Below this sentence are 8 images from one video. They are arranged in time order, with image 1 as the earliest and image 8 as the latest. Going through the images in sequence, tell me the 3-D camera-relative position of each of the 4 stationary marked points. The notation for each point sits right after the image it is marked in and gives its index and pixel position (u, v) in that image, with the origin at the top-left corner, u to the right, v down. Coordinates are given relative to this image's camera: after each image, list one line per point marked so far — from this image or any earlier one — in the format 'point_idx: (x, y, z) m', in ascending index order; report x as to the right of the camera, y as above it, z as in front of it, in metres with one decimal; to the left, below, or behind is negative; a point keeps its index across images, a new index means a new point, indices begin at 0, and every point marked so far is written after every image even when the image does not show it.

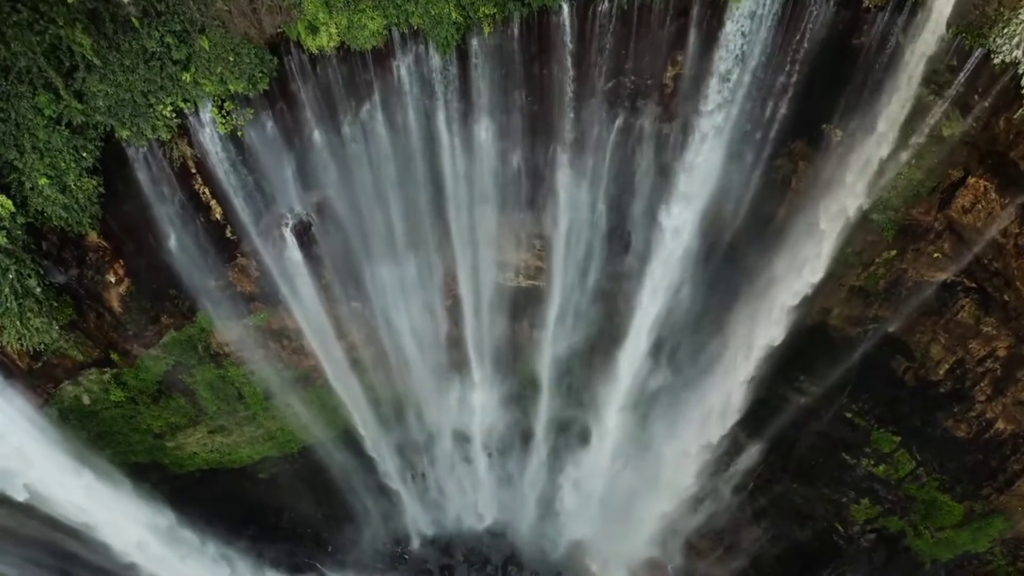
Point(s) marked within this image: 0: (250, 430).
0: (-4.6, -2.5, +12.4) m
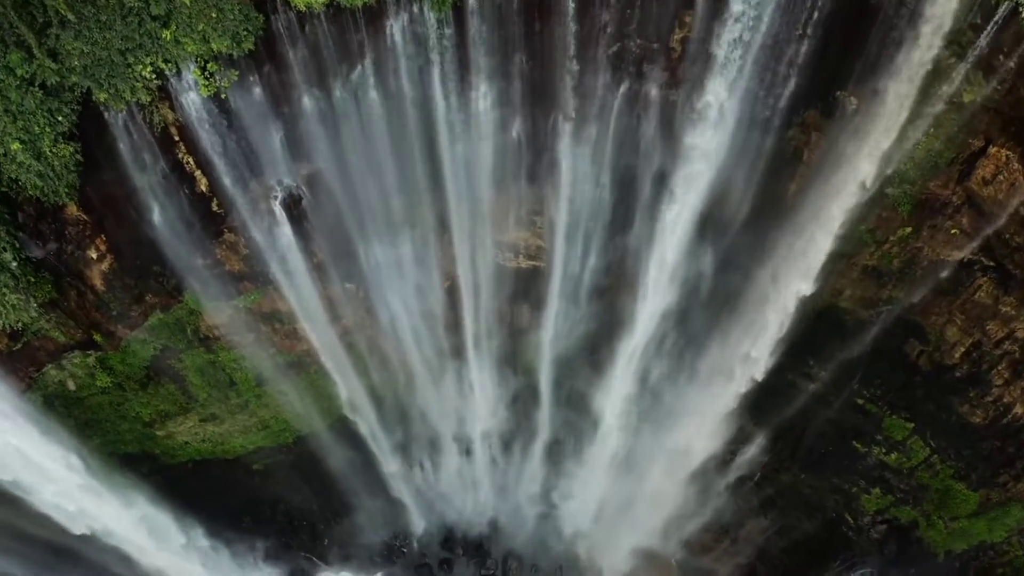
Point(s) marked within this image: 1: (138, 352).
0: (-4.6, -2.2, +12.0) m
1: (-5.6, -0.9, +10.5) m
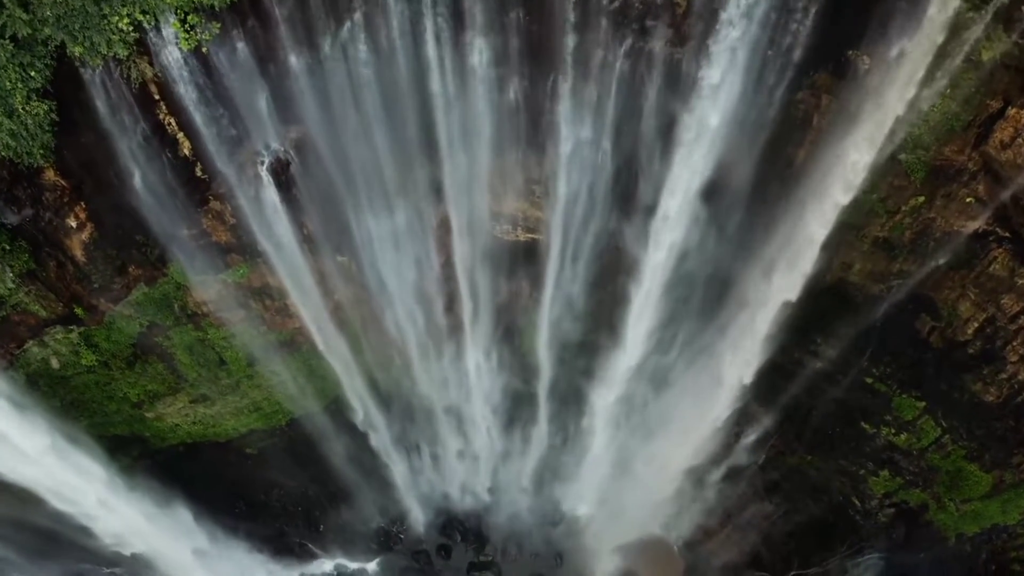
0: (-4.7, -1.9, +11.7) m
1: (-5.6, -0.6, +10.1) m
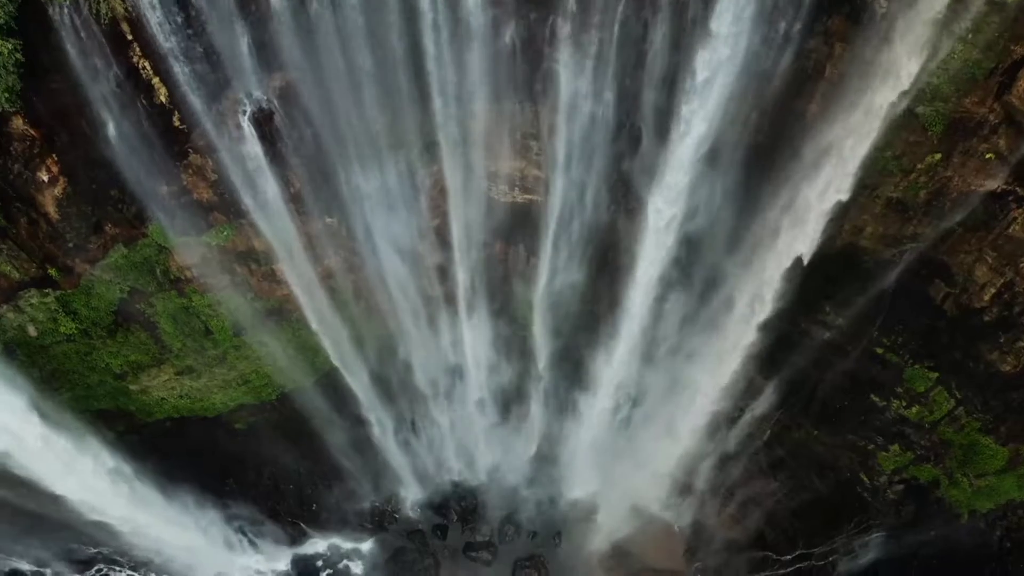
0: (-4.7, -1.3, +11.3) m
1: (-5.6, -0.1, +9.7) m
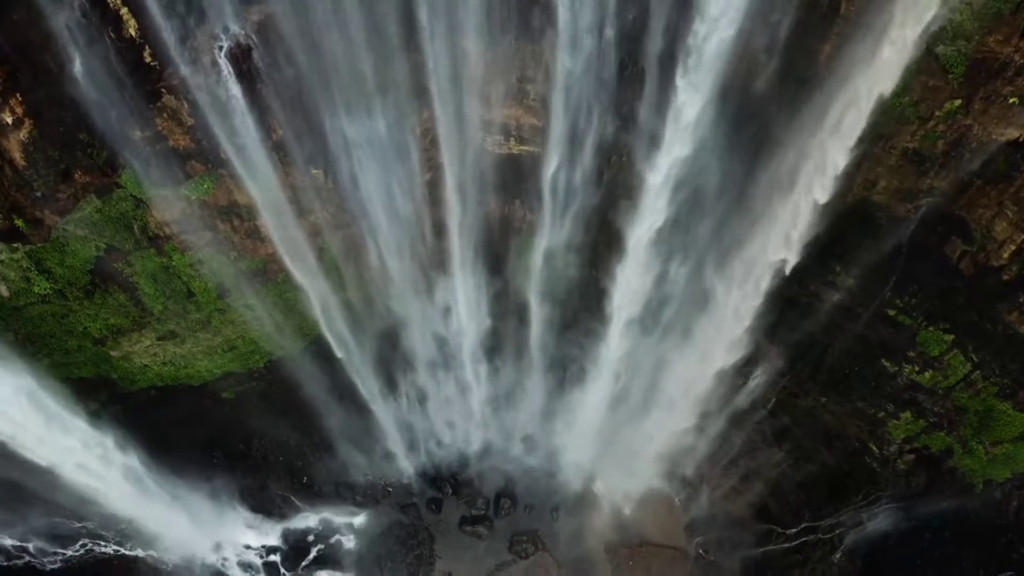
0: (-4.8, -0.7, +10.9) m
1: (-5.7, +0.5, +9.2) m
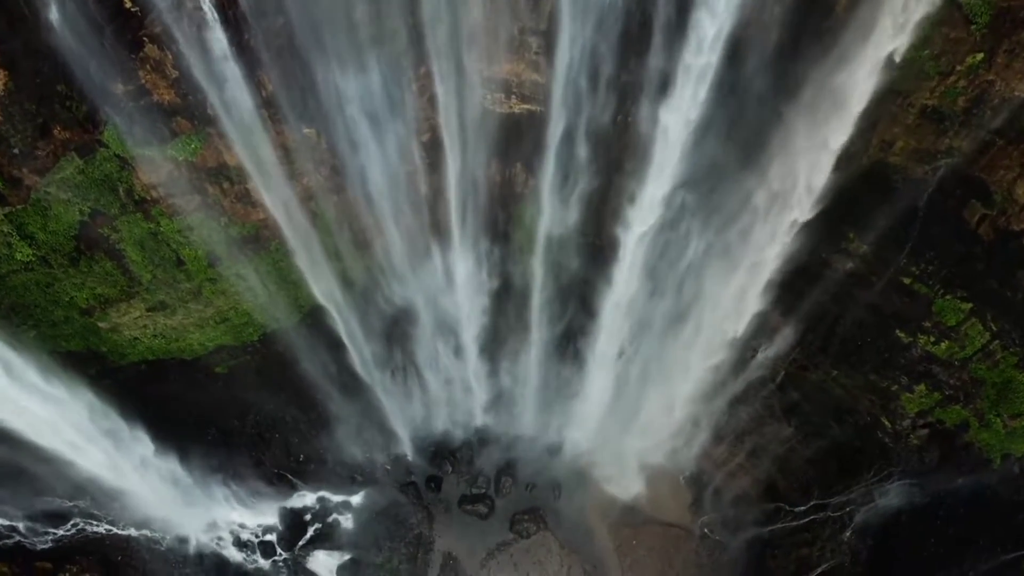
0: (-4.7, -0.3, +10.5) m
1: (-5.7, +0.9, +8.9) m
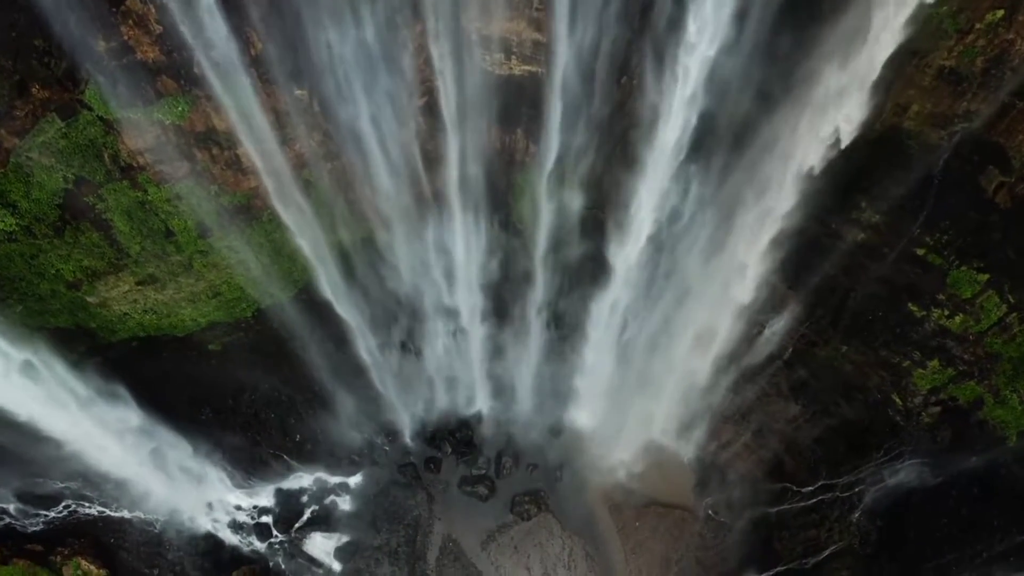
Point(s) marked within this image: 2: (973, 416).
0: (-4.7, +0.1, +10.2) m
1: (-5.7, +1.3, +8.5) m
2: (+6.7, -1.8, +10.1) m
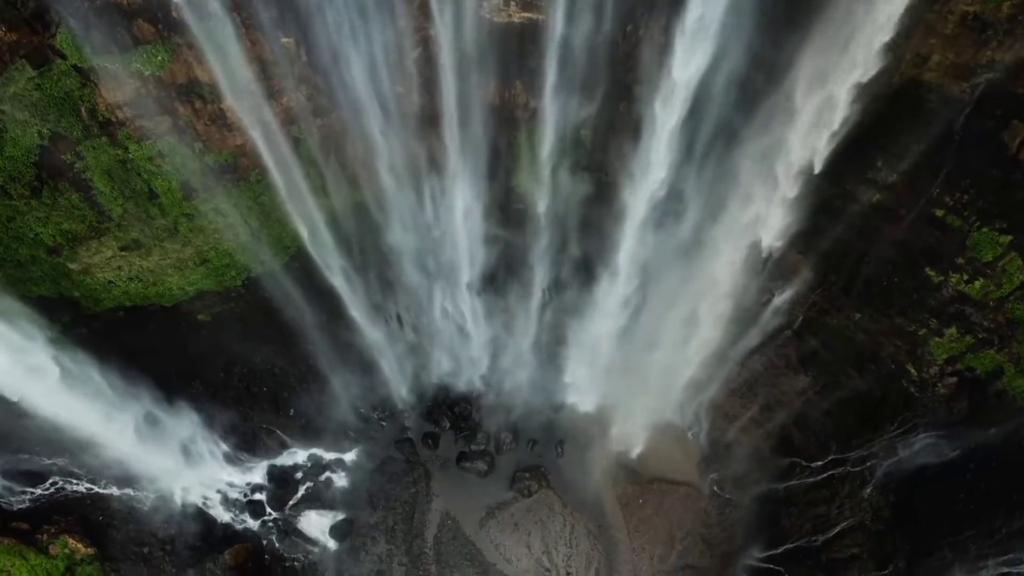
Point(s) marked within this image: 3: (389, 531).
0: (-4.7, +0.6, +9.8) m
1: (-5.7, +1.7, +8.1) m
2: (+6.7, -1.3, +9.7) m
3: (-2.0, -3.9, +11.2) m
